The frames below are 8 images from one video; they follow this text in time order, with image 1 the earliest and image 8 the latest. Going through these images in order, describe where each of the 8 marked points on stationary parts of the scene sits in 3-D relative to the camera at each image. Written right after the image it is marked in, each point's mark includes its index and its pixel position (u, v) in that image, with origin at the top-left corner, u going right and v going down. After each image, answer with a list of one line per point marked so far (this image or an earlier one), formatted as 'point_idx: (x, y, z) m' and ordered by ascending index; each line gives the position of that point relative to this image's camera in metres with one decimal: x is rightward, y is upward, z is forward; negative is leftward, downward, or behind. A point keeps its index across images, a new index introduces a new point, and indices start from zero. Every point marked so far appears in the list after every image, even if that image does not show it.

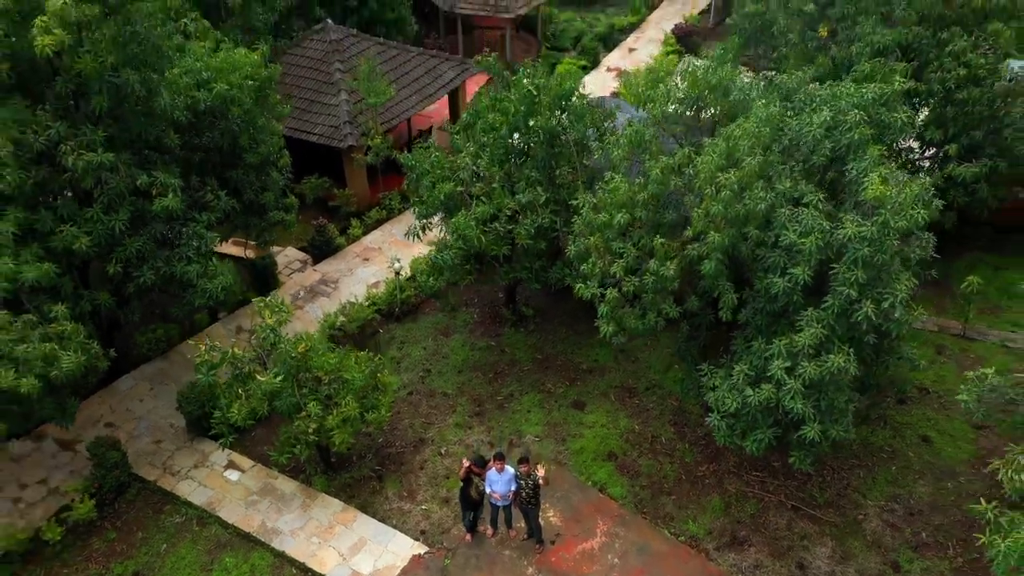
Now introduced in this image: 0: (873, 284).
0: (+3.2, 0.0, +8.0) m
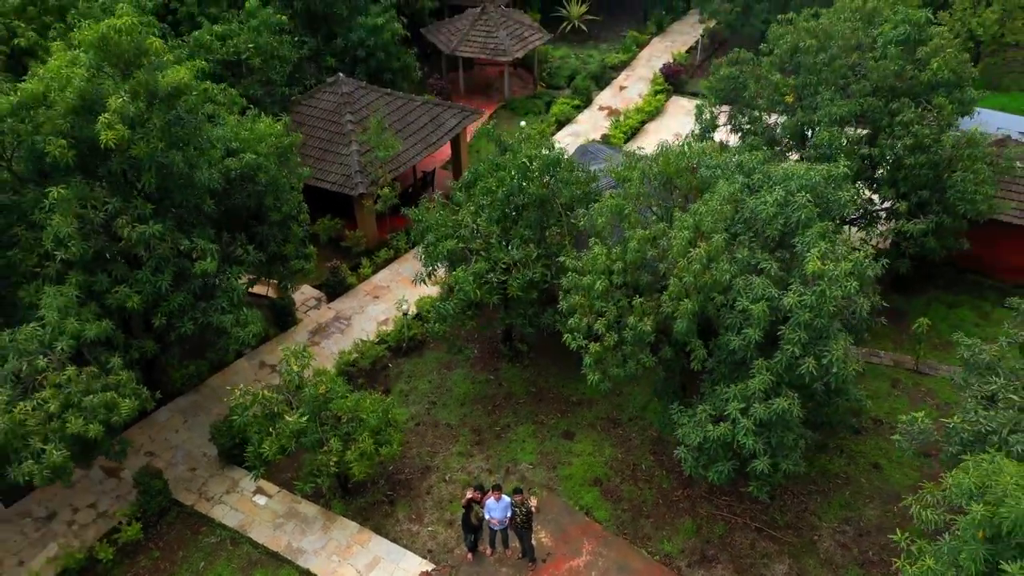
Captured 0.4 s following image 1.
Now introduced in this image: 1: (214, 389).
0: (+3.2, -0.6, +9.3) m
1: (-4.5, -1.5, +13.5) m
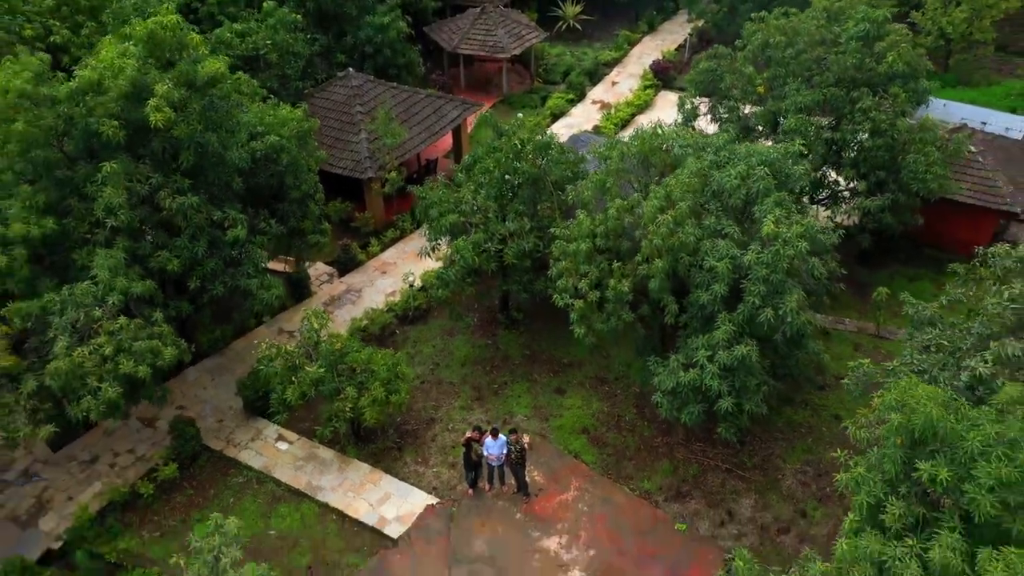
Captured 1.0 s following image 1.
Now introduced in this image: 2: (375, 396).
0: (+3.1, -0.1, +10.7) m
1: (-4.5, -1.1, +14.9) m
2: (-1.9, -1.5, +12.2) m
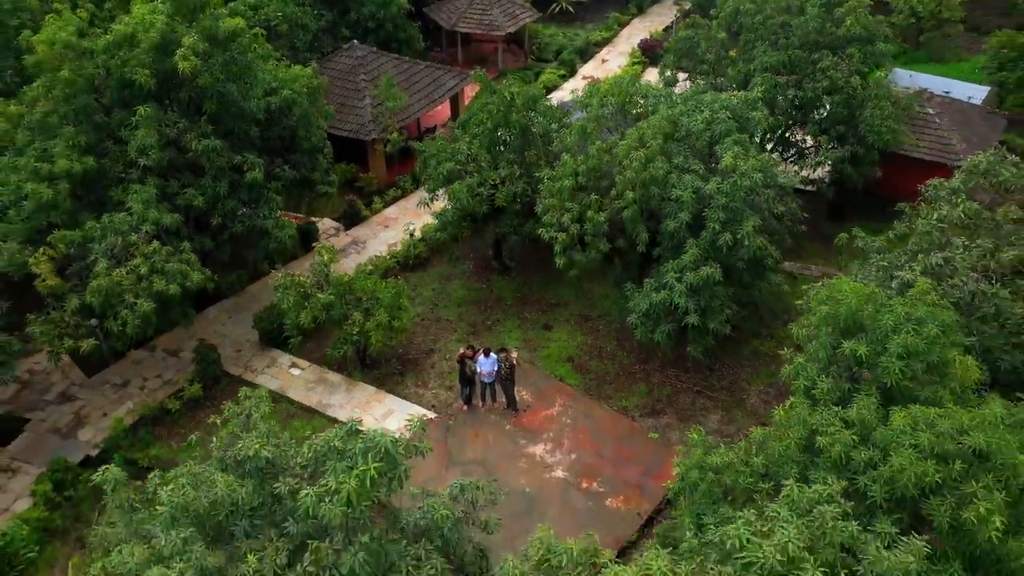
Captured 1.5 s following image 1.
0: (+3.0, +0.9, +12.0) m
1: (-4.7, -0.1, +16.2) m
2: (-2.0, -0.5, +13.6) m
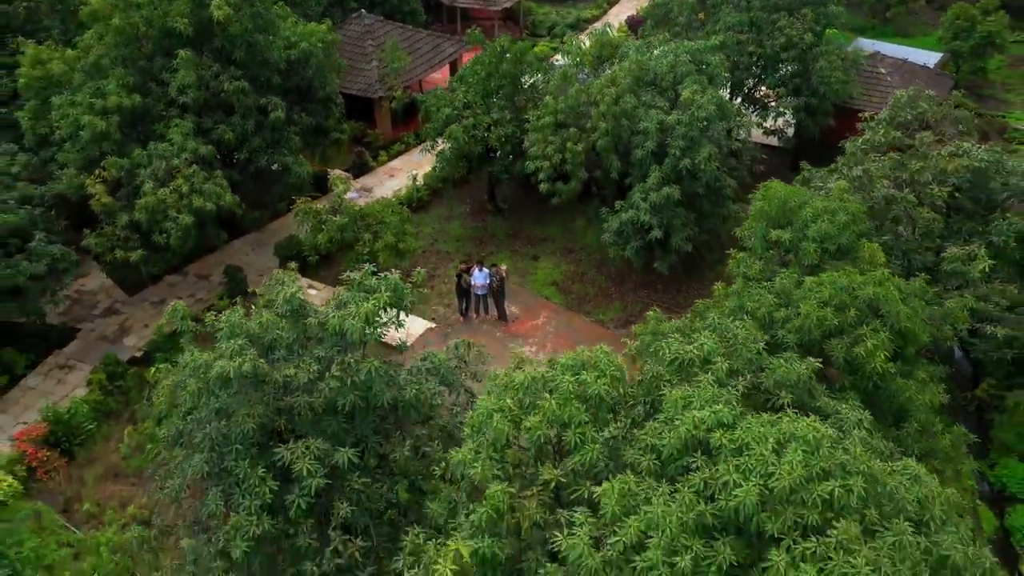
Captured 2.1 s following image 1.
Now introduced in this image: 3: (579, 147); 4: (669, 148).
0: (+2.8, +2.2, +14.0) m
1: (-4.8, +1.2, +18.2) m
2: (-2.2, +0.8, +15.6) m
3: (+1.1, +2.3, +14.7) m
4: (+2.5, +2.2, +14.1) m
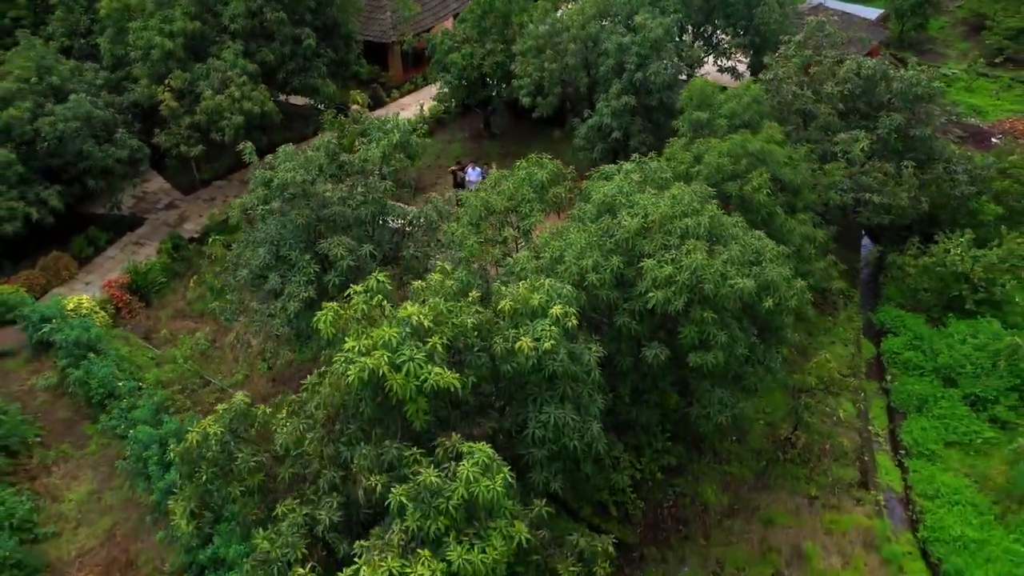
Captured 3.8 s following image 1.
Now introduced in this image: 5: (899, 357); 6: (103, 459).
0: (+2.5, +4.3, +17.3) m
1: (-5.0, +3.4, +21.6) m
2: (-2.4, +2.9, +19.0) m
3: (+0.9, +4.4, +18.0) m
4: (+2.2, +4.3, +17.4) m
5: (+6.3, -1.1, +14.4) m
6: (-5.6, -2.3, +12.3) m
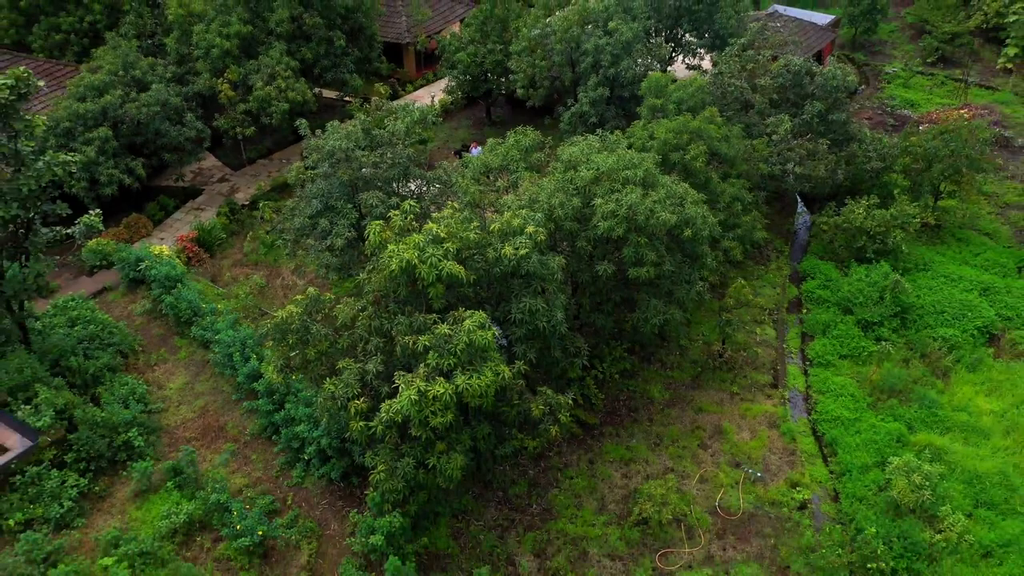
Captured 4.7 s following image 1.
0: (+2.4, +5.3, +21.1) m
1: (-5.1, +4.4, +25.4) m
2: (-2.5, +3.9, +22.8) m
3: (+0.8, +5.4, +21.8) m
4: (+2.1, +5.3, +21.2) m
5: (+6.1, -0.1, +18.2) m
6: (-5.8, -1.3, +16.2) m
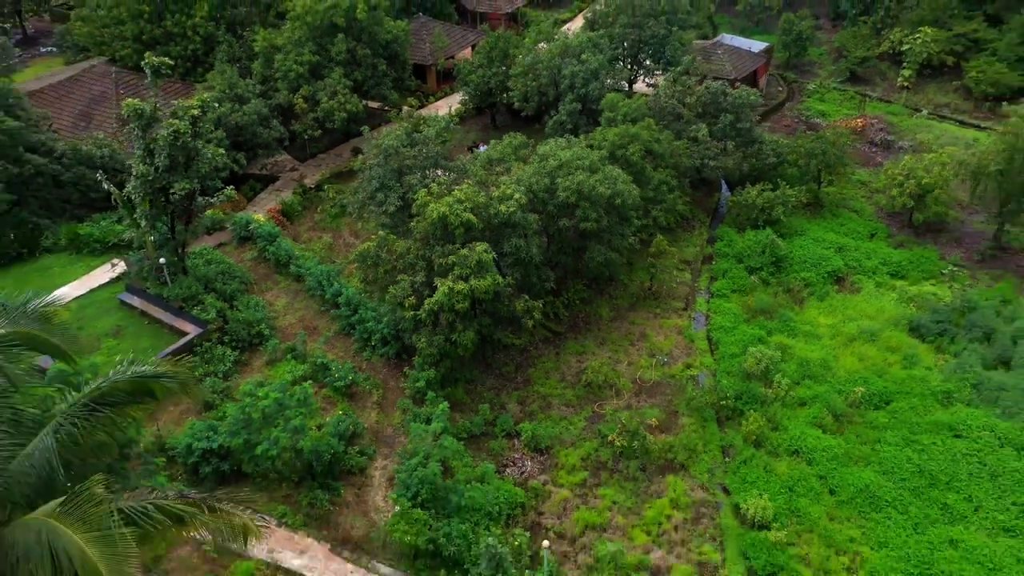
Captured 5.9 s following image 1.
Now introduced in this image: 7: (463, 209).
0: (+2.4, +6.5, +28.8) m
1: (-5.1, +5.7, +33.2) m
2: (-2.6, +5.2, +30.5) m
3: (+0.7, +6.7, +29.5) m
4: (+2.1, +6.5, +28.9) m
5: (+6.0, +1.1, +25.8) m
6: (-5.9, 0.0, +23.9) m
7: (-1.1, +1.7, +19.4) m
